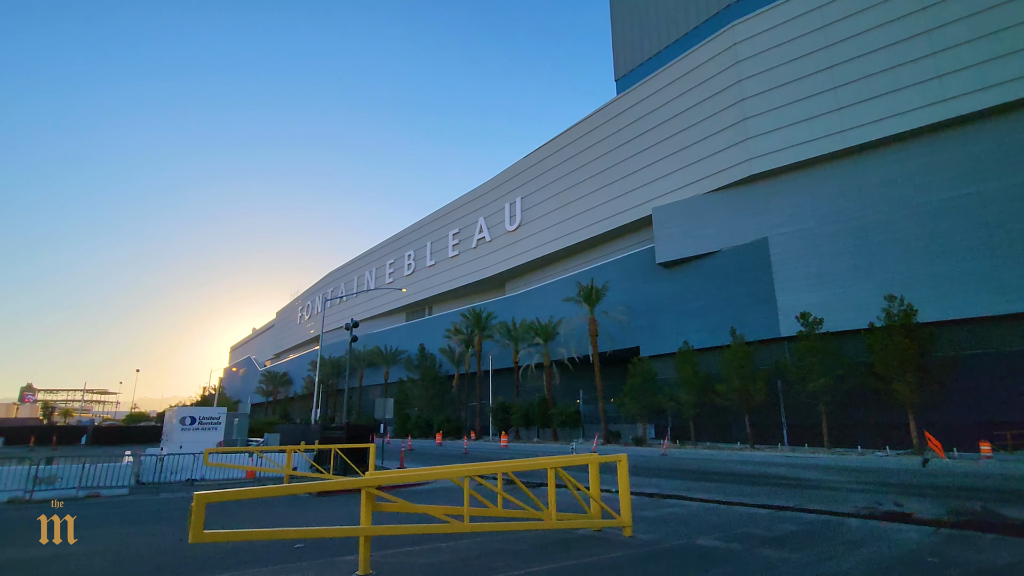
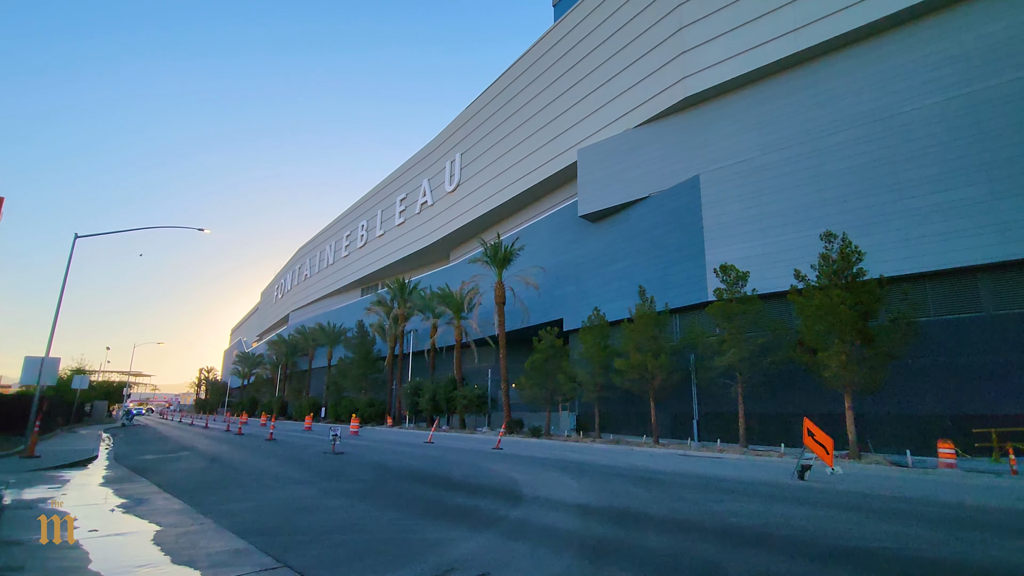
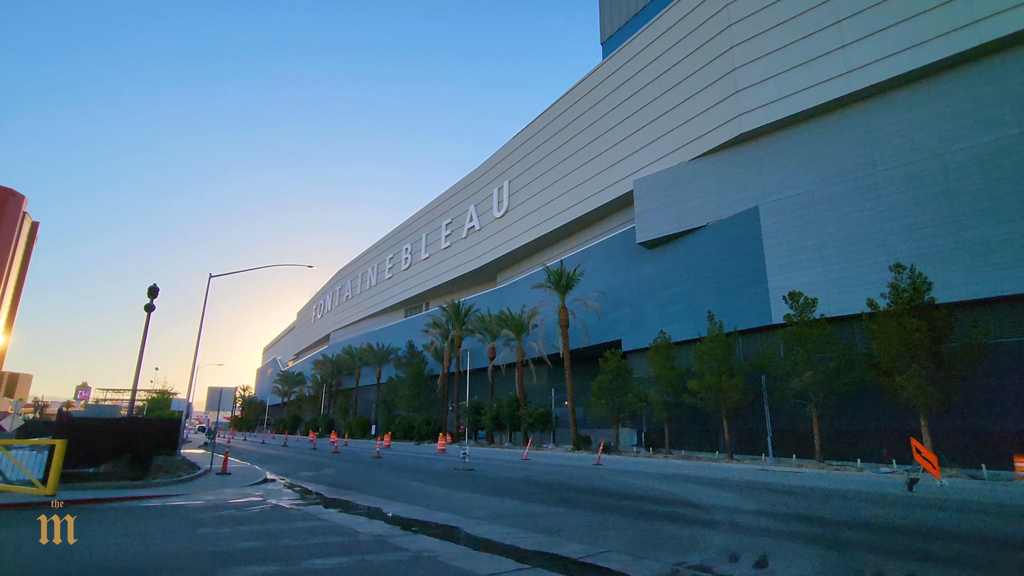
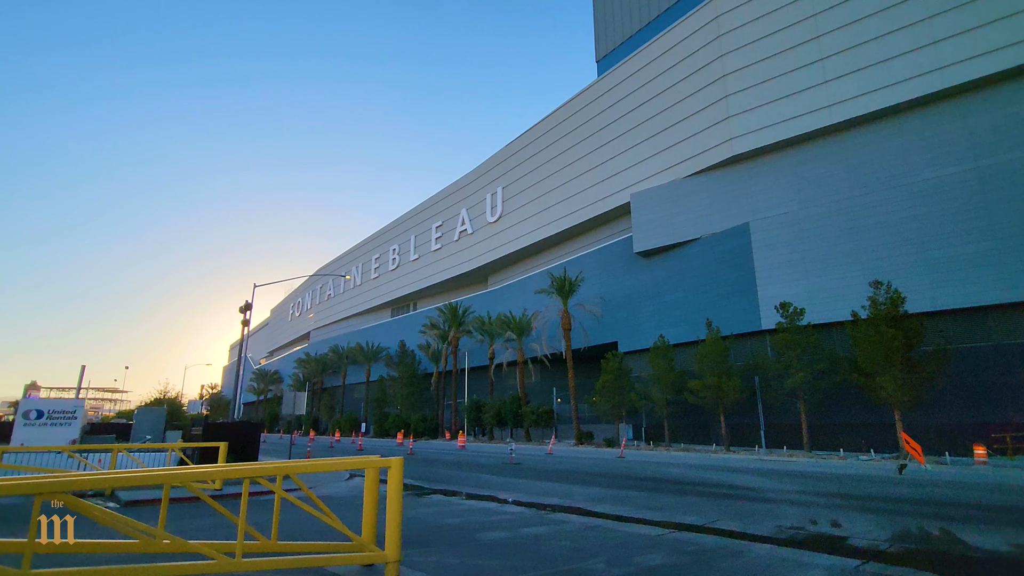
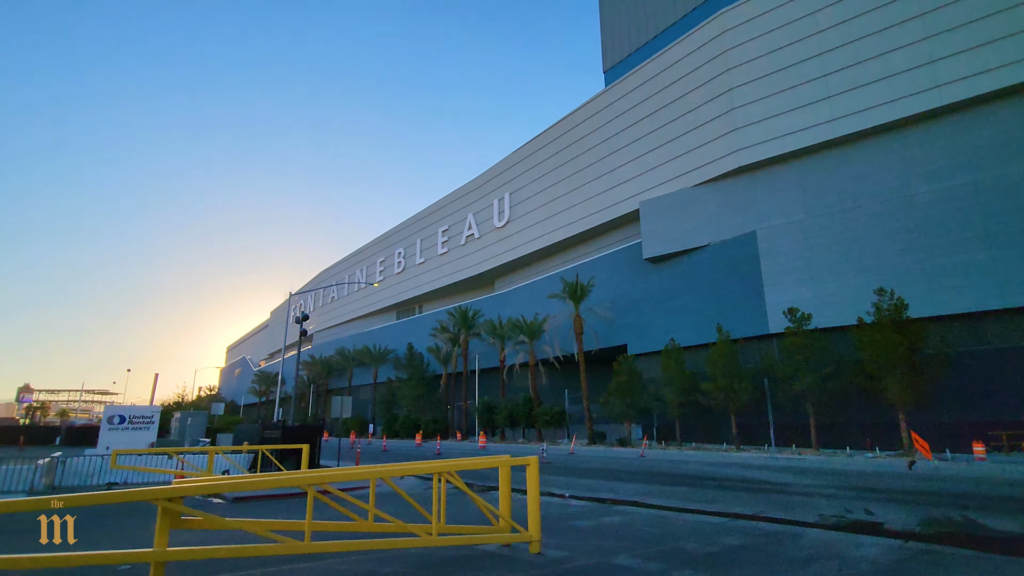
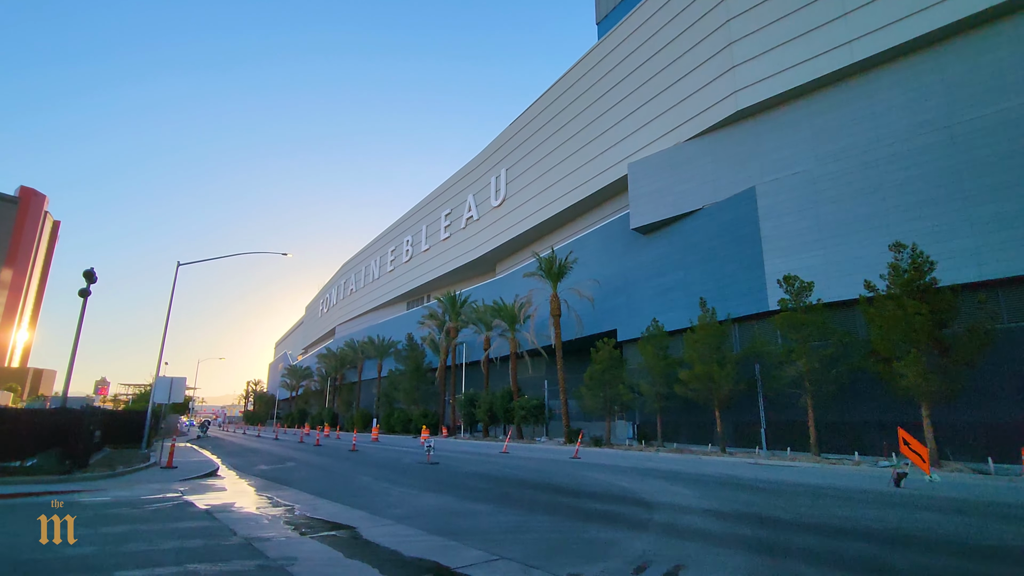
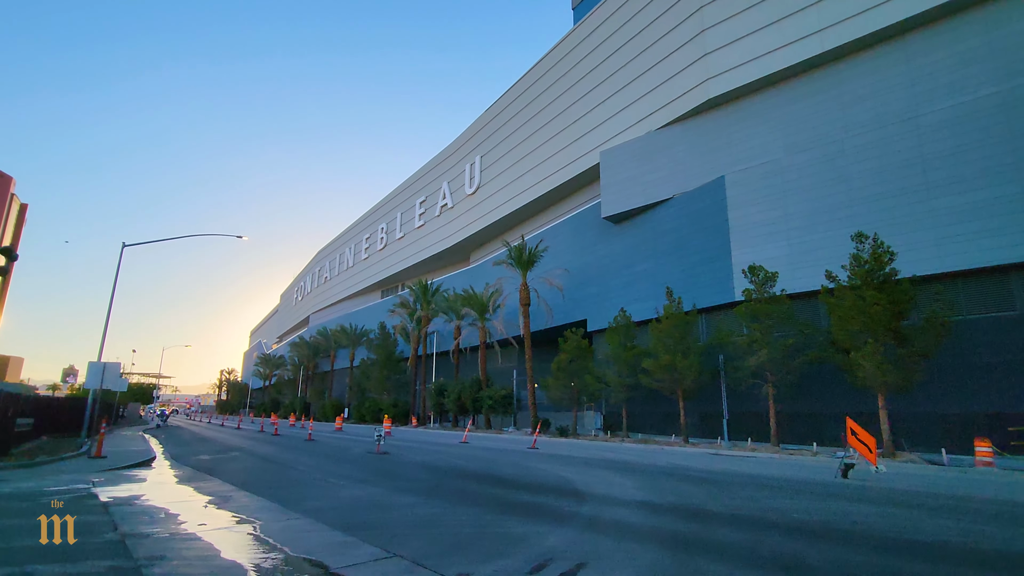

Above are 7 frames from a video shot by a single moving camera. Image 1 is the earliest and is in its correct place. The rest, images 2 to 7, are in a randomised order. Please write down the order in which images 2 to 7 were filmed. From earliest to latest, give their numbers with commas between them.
5, 4, 3, 6, 7, 2
